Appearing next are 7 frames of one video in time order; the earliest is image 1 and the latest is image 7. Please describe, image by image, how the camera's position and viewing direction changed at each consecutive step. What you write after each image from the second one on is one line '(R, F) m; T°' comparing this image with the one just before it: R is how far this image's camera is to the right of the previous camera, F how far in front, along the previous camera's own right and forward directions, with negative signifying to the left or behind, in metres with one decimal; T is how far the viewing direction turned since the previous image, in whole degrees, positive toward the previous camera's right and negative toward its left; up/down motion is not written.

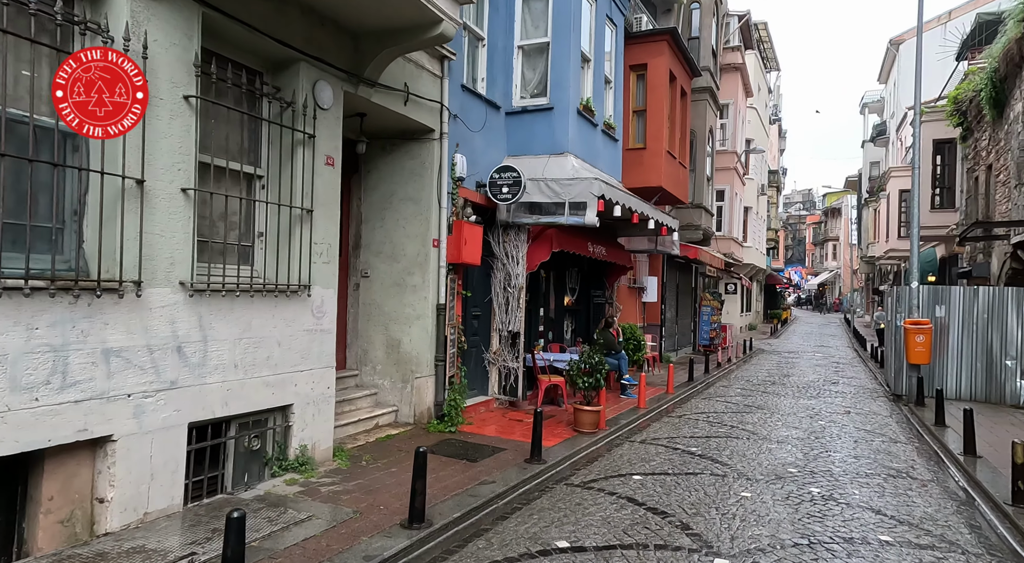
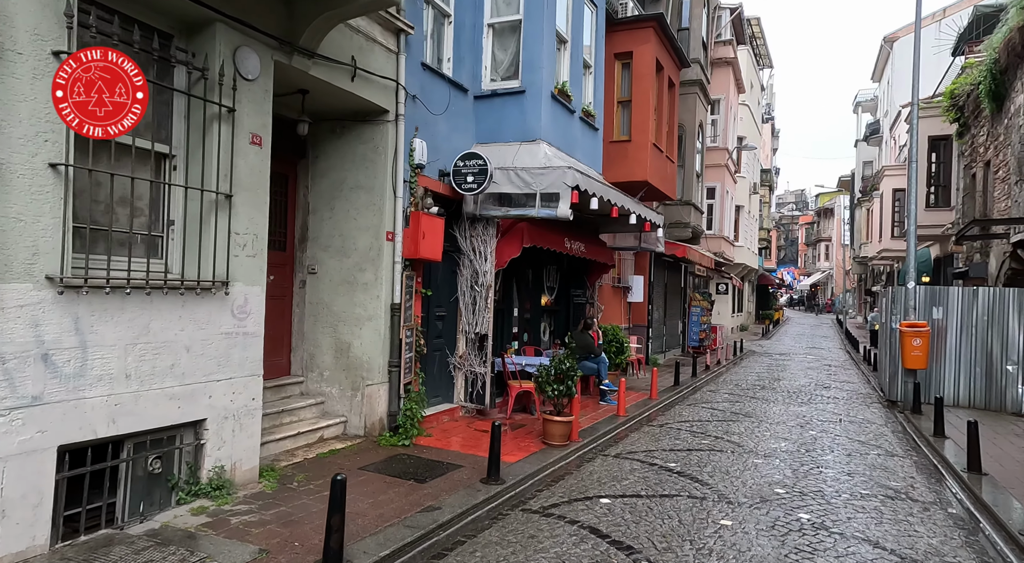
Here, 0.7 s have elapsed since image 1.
(+0.4, +0.8) m; +1°
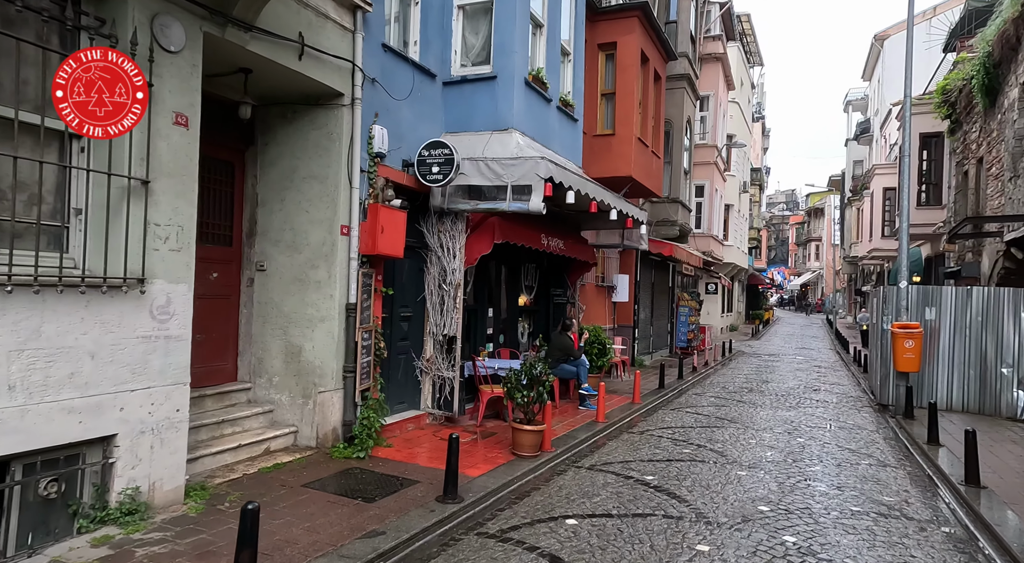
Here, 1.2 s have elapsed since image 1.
(+0.3, +0.6) m; +1°
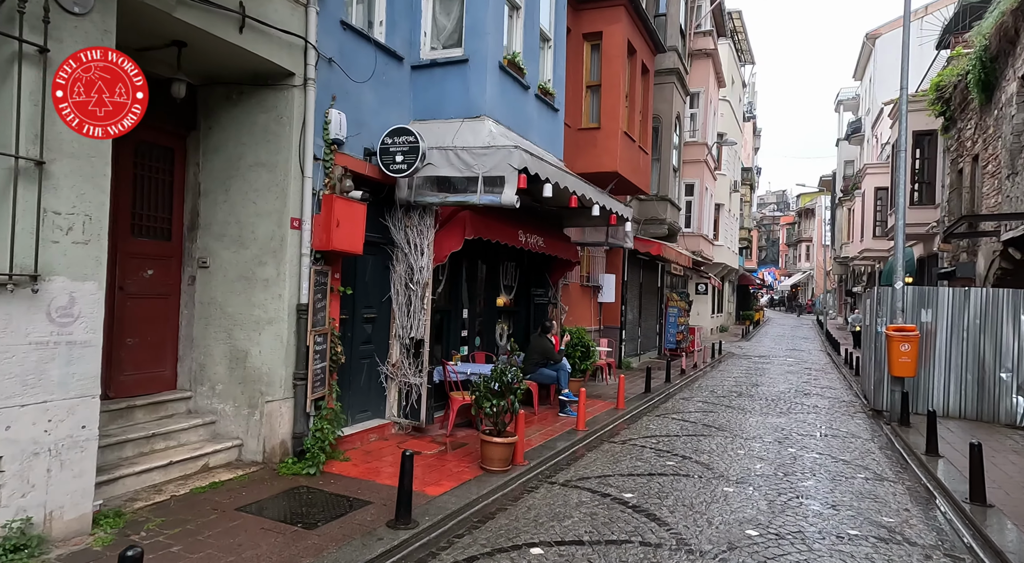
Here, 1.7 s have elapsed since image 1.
(+0.2, +0.6) m; +1°
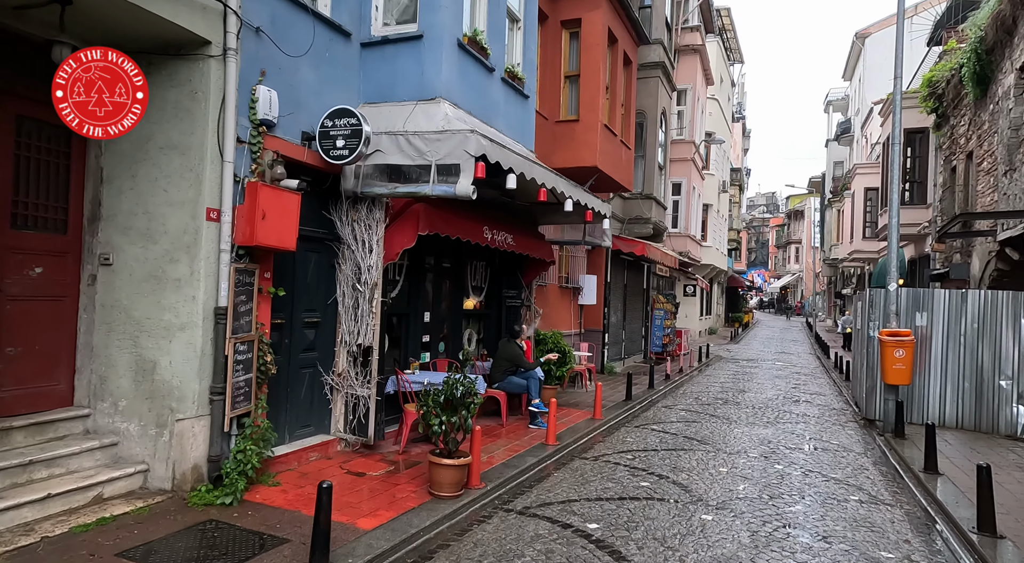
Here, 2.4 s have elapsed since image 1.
(+0.3, +0.8) m; +1°
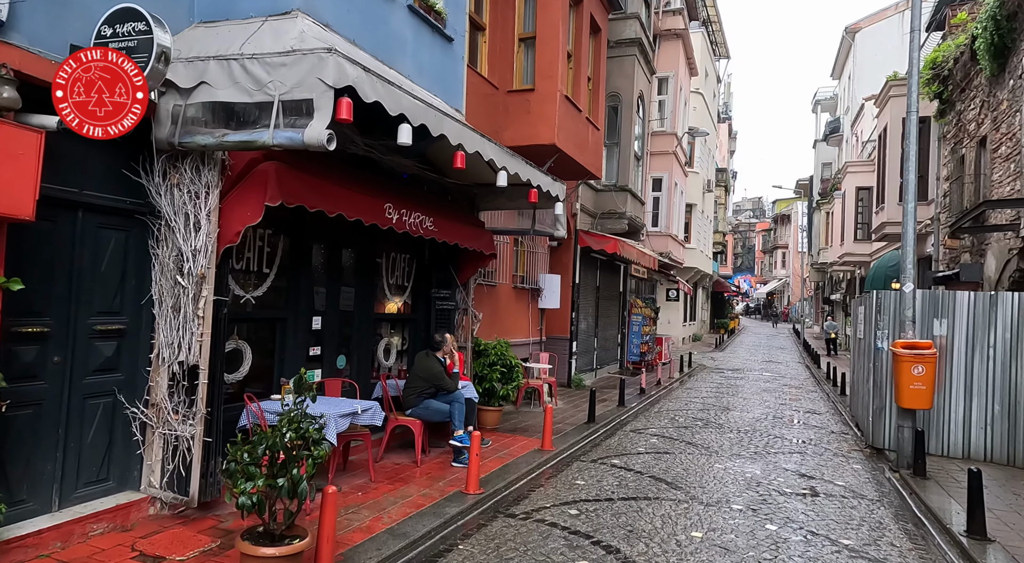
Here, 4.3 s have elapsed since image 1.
(+0.8, +2.2) m; +1°
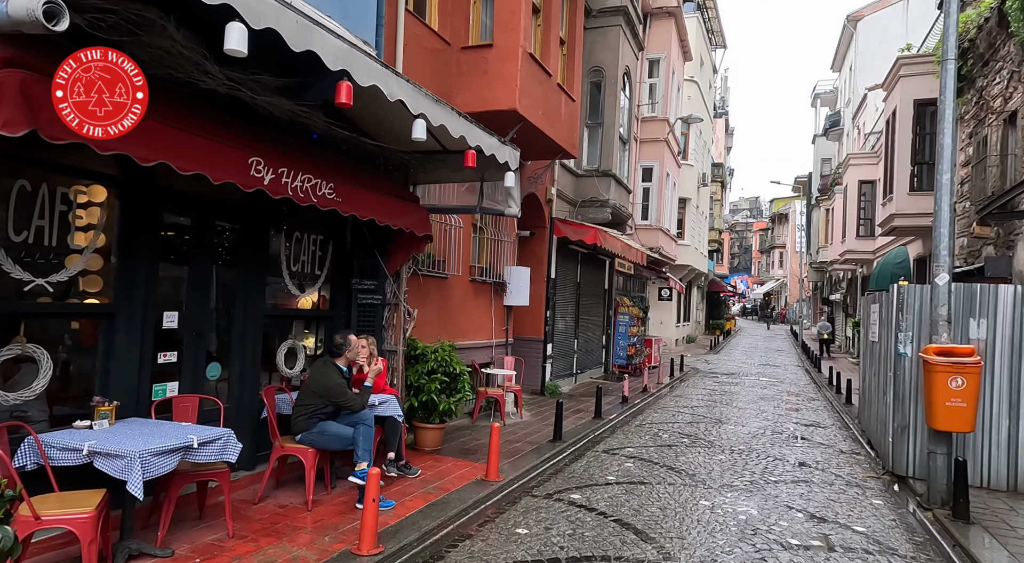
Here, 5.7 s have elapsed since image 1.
(+0.6, +1.9) m; 0°
